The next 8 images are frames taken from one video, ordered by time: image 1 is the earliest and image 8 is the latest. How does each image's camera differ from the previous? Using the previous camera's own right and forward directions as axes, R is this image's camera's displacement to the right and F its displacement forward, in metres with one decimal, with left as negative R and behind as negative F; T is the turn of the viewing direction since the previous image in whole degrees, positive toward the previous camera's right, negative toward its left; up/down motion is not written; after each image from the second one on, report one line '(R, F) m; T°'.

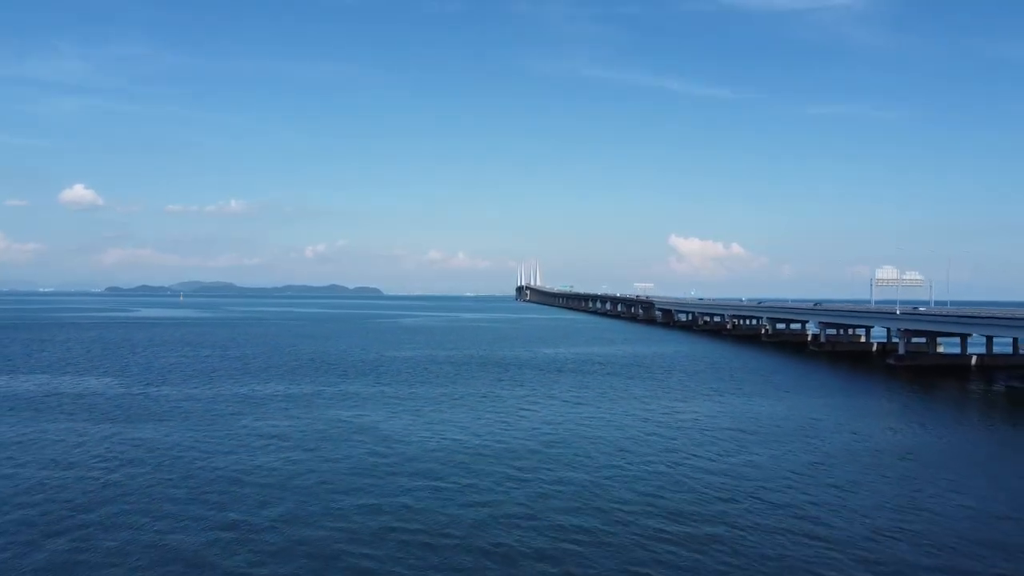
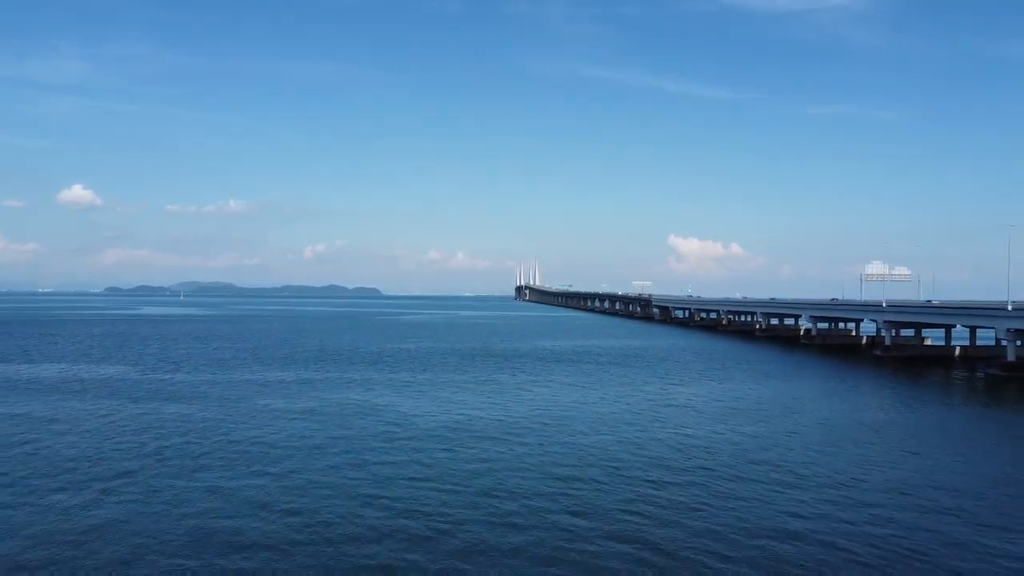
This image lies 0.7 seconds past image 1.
(-0.2, -3.9) m; 0°
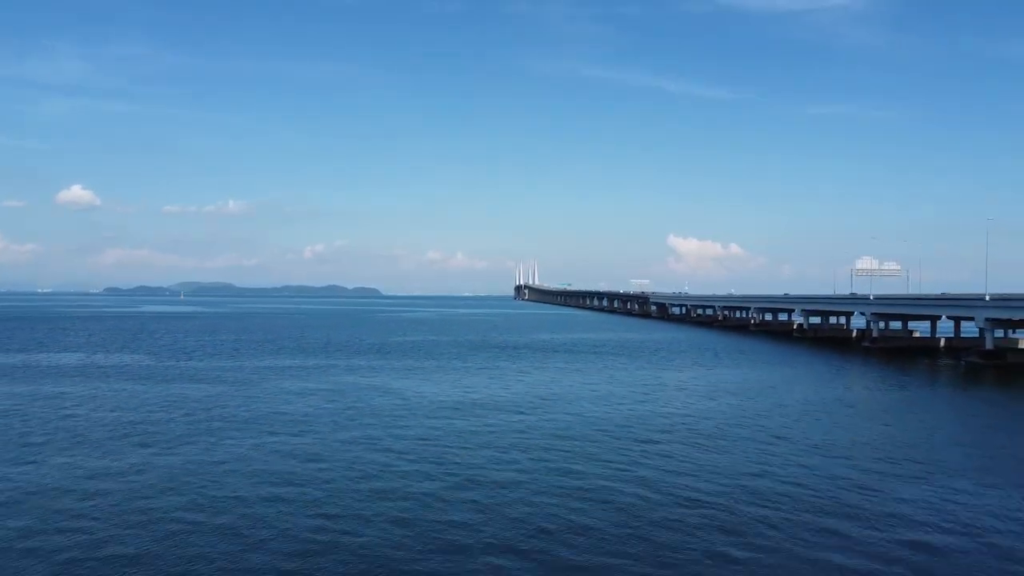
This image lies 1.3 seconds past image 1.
(-0.2, -3.9) m; 0°
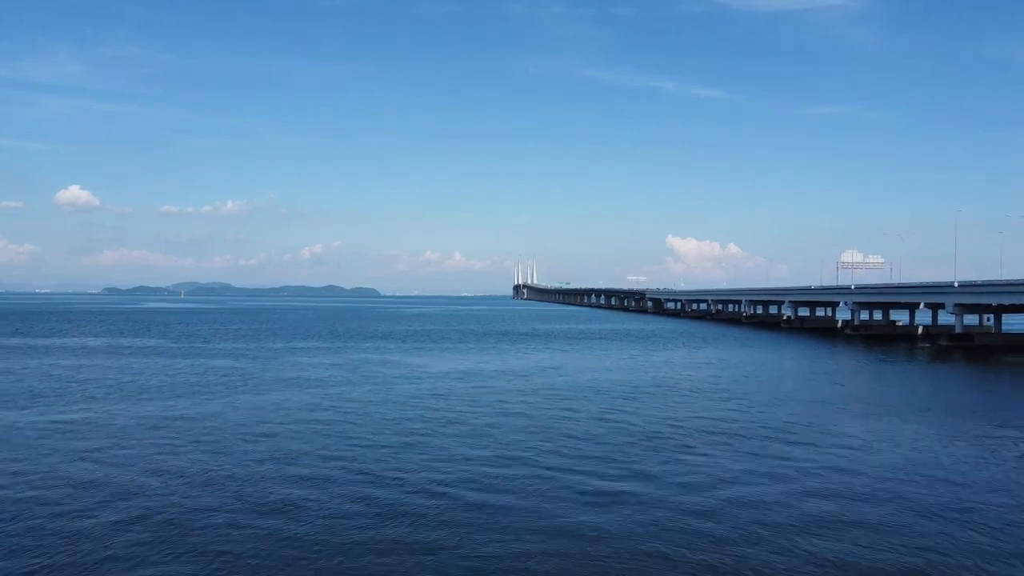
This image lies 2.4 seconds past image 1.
(-0.2, -5.7) m; 0°
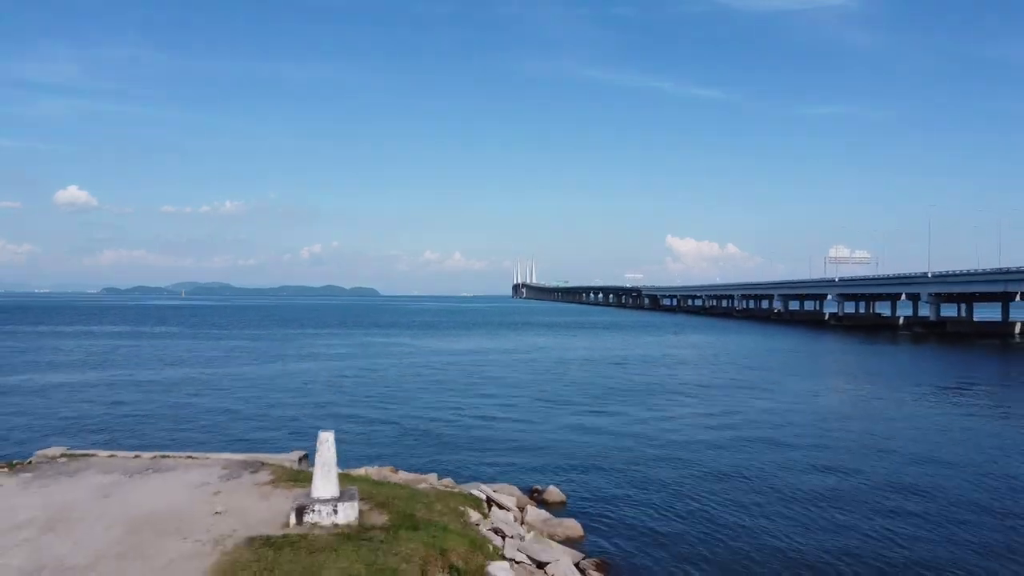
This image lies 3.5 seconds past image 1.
(-0.1, -5.5) m; 0°
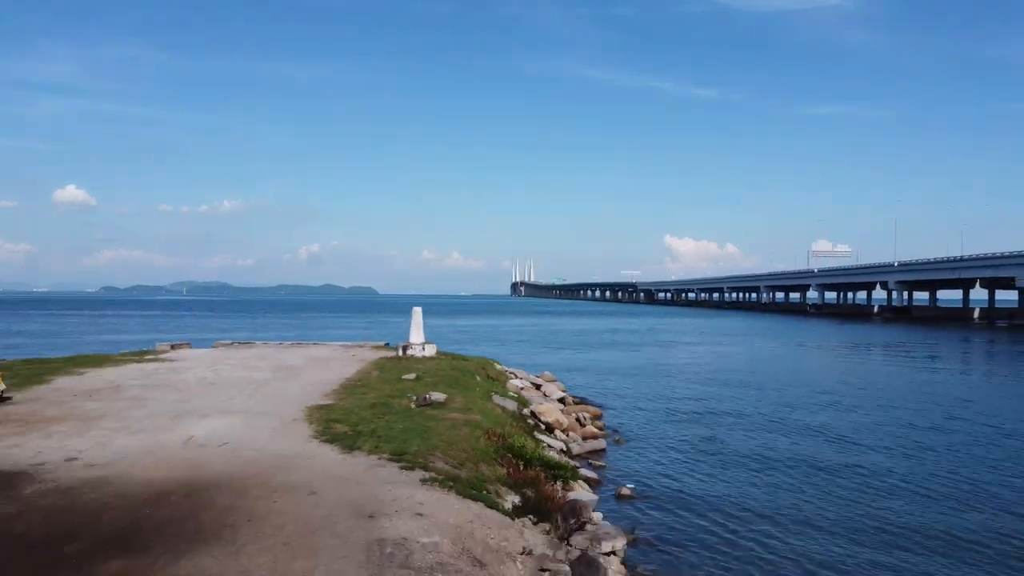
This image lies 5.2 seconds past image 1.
(-0.3, -8.4) m; 0°
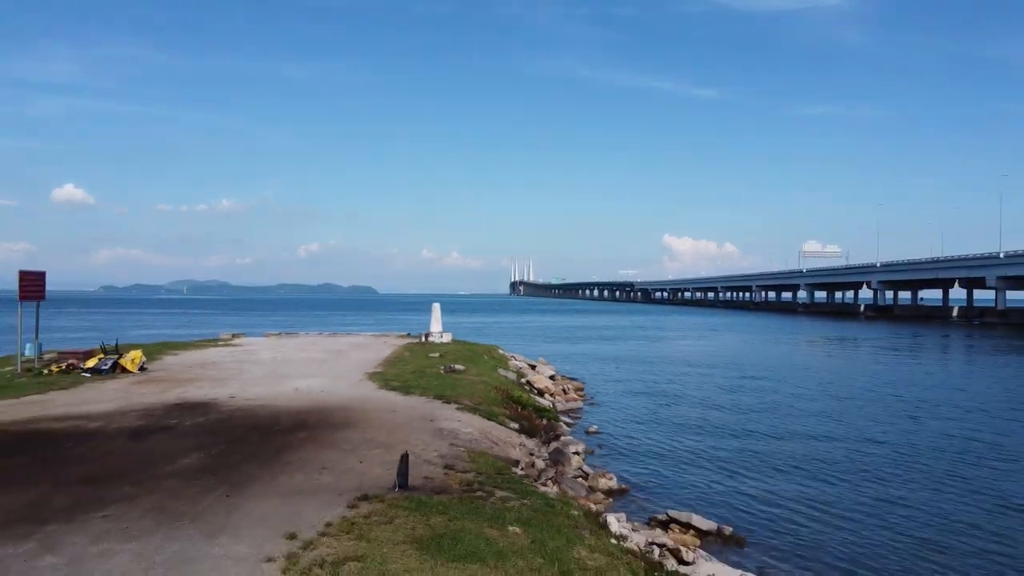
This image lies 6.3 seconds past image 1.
(0.0, -4.7) m; 0°
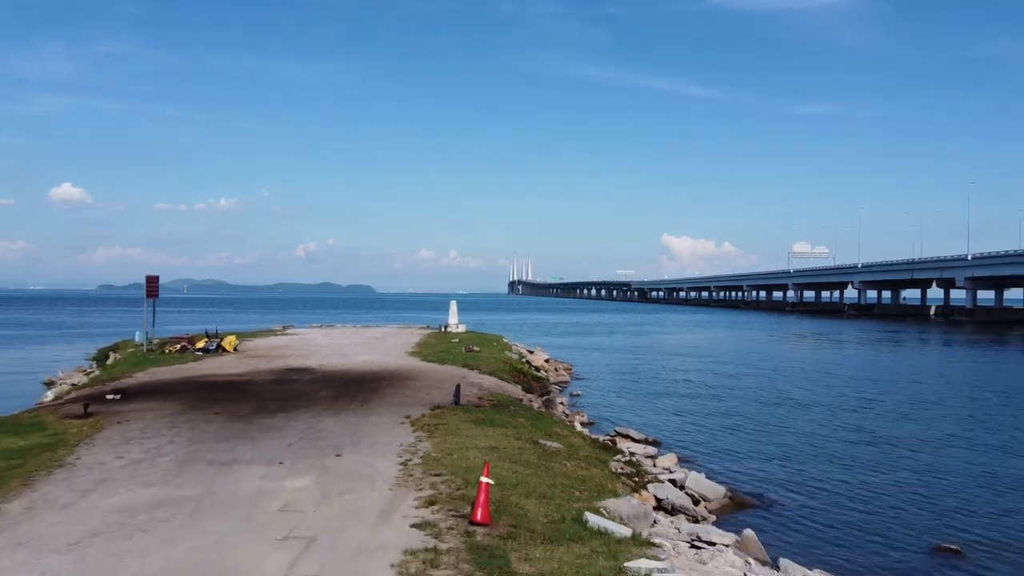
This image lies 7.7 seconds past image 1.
(-0.1, -5.4) m; 0°
